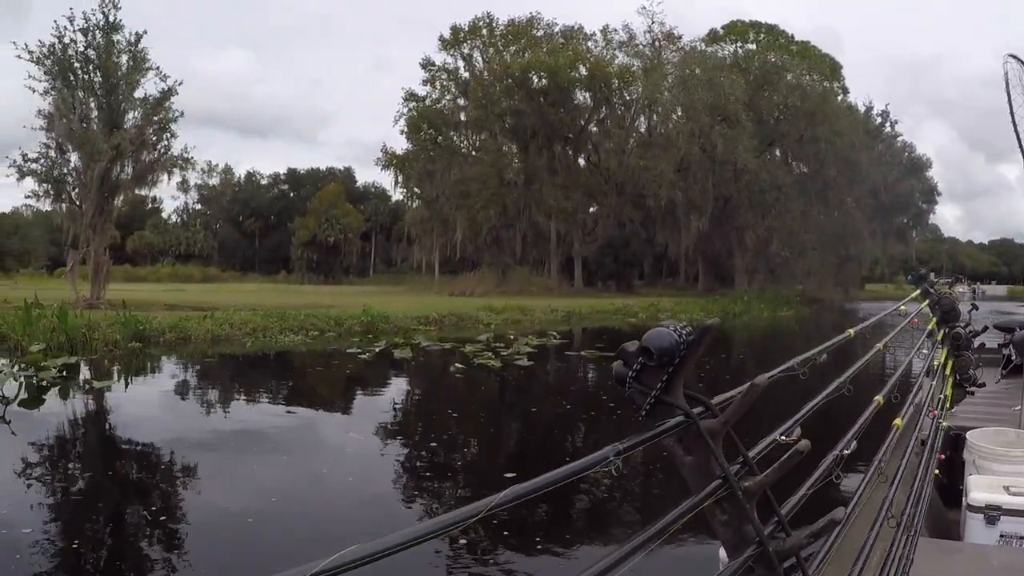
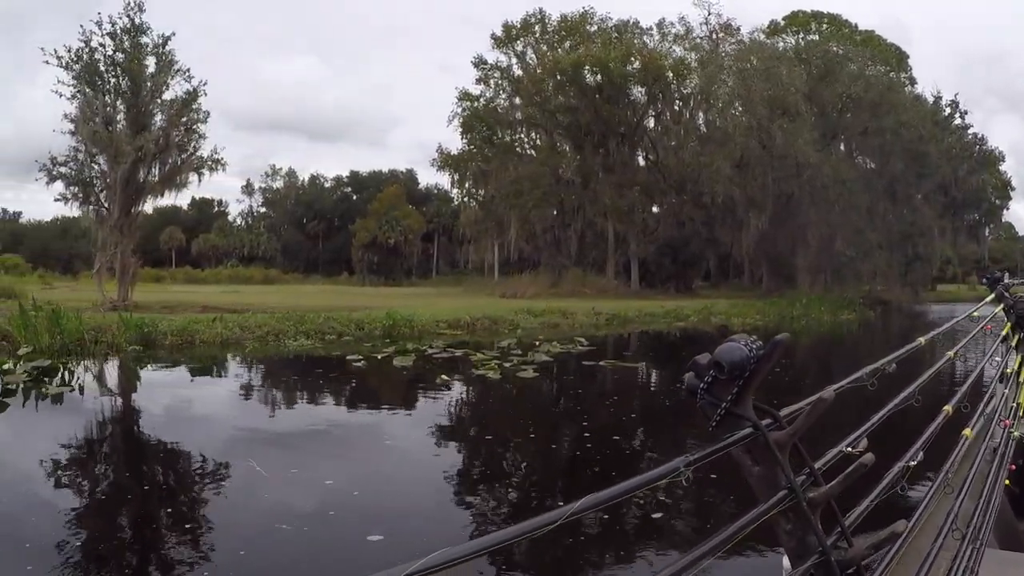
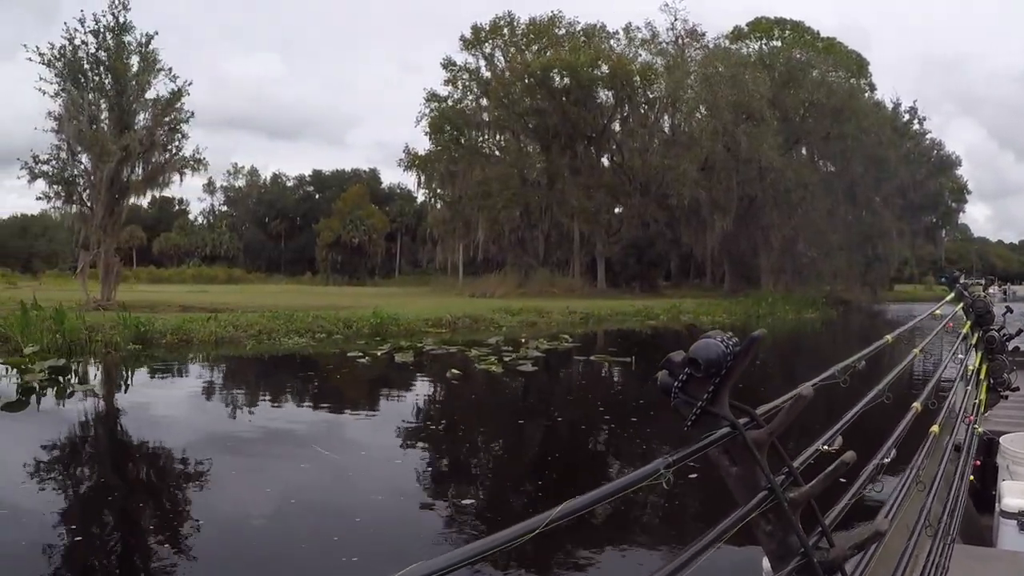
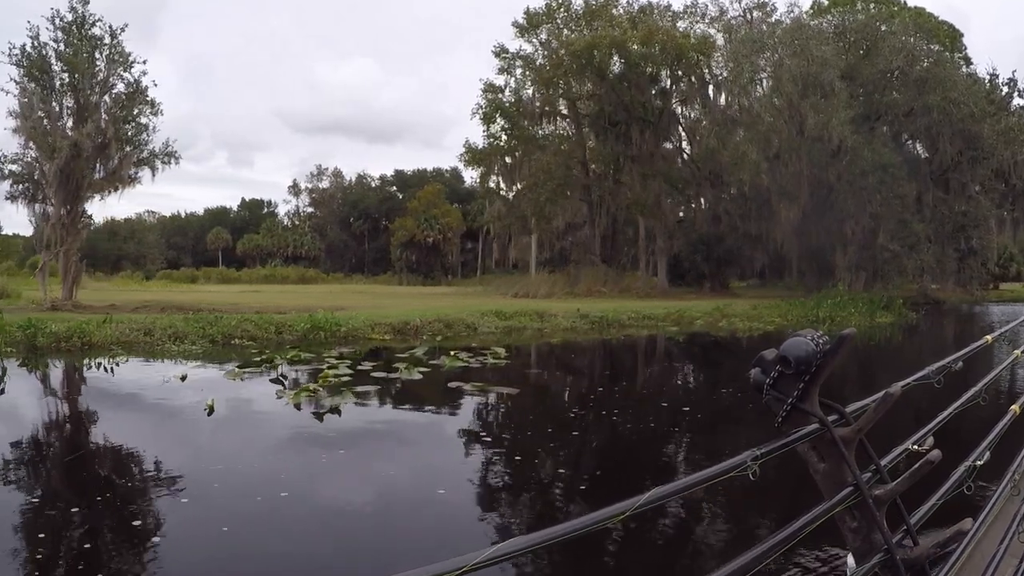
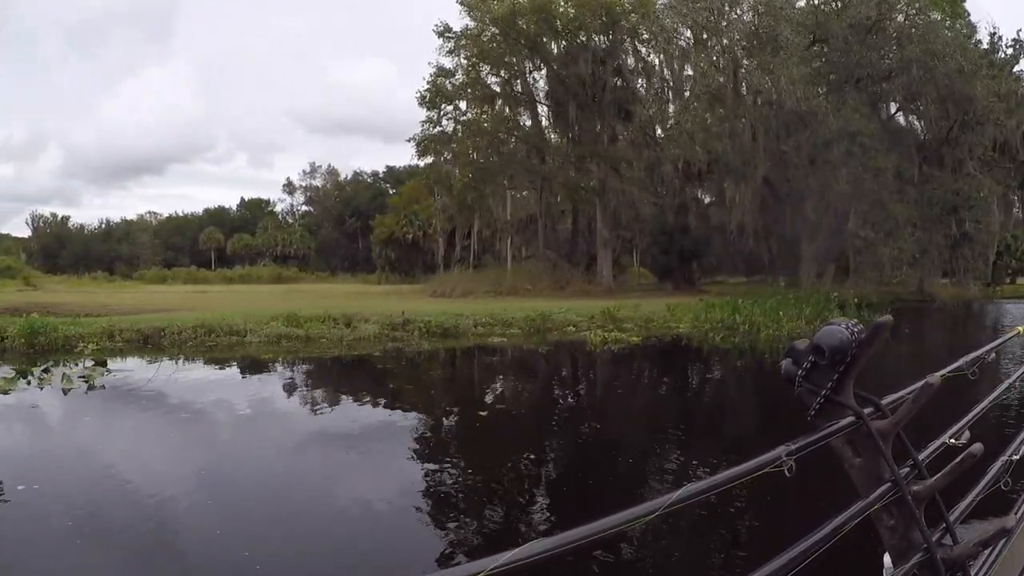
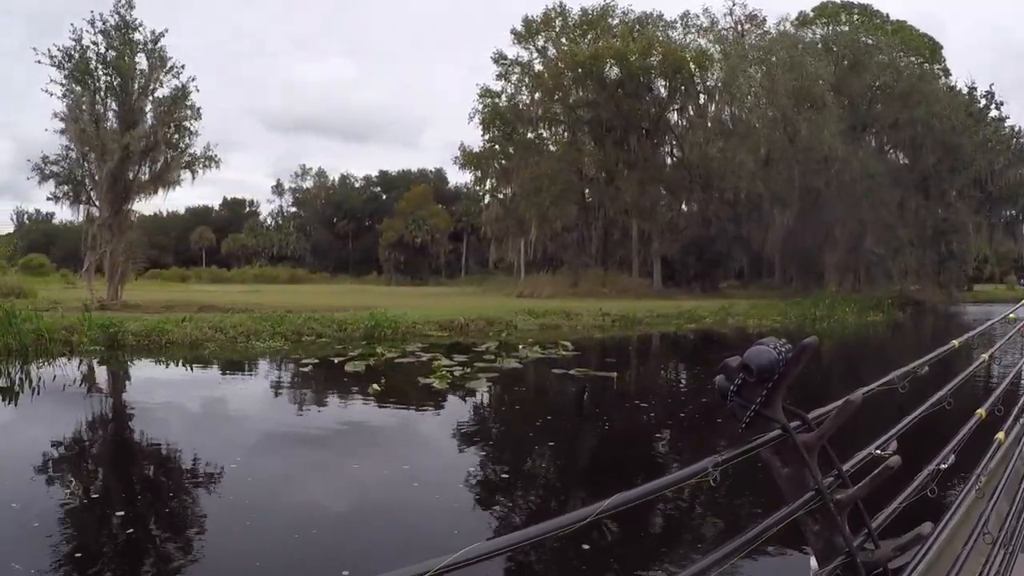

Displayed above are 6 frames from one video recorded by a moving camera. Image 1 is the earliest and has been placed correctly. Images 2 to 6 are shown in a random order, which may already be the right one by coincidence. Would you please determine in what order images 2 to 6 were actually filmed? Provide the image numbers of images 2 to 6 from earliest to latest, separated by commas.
3, 2, 6, 4, 5
